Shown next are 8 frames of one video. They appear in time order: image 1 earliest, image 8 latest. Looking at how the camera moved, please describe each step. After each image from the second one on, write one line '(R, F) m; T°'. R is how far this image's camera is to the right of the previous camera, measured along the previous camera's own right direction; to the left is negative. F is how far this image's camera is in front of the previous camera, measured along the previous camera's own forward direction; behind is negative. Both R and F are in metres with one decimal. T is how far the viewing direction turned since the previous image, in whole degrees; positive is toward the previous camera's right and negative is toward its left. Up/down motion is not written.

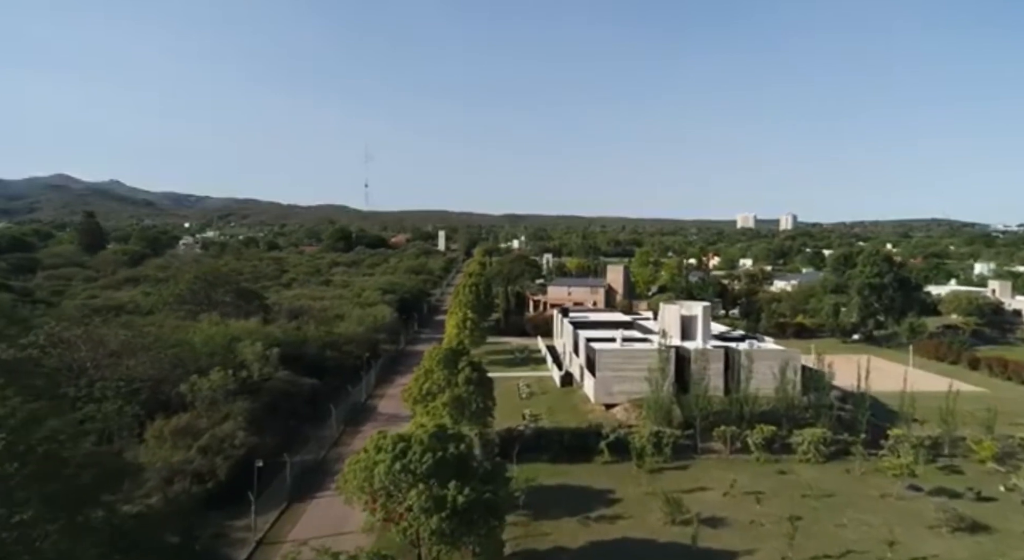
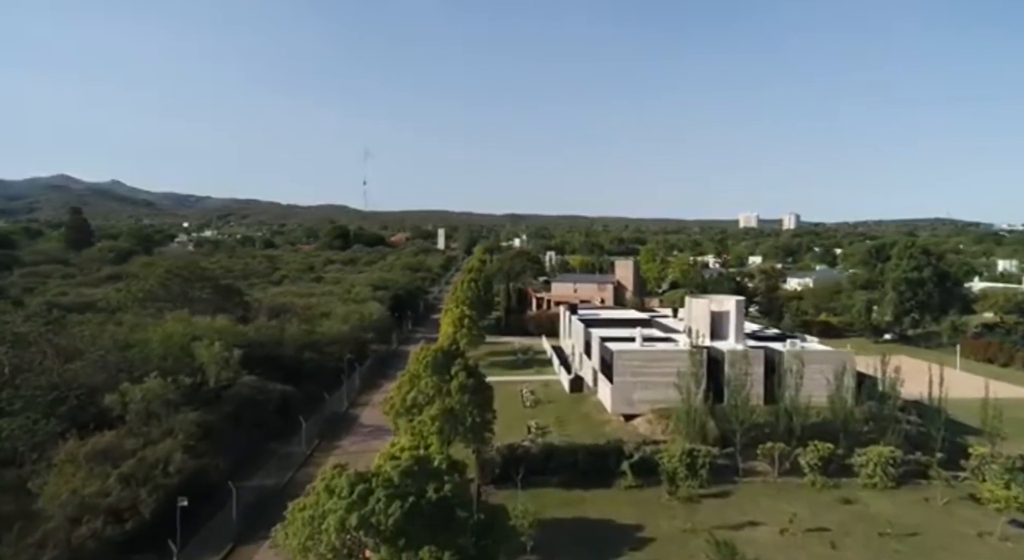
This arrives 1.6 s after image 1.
(-0.1, +4.7) m; 0°
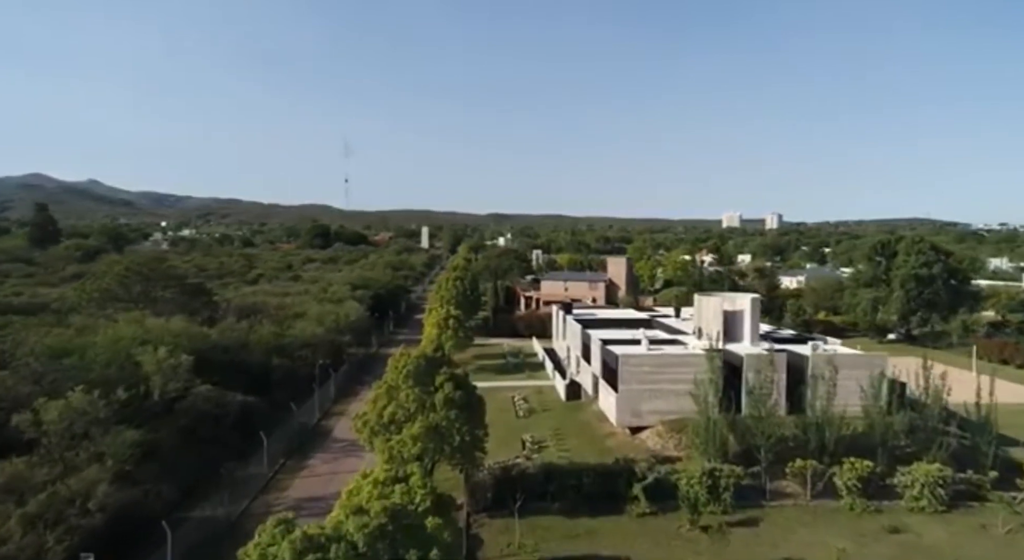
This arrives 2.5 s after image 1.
(-0.3, +3.1) m; +1°
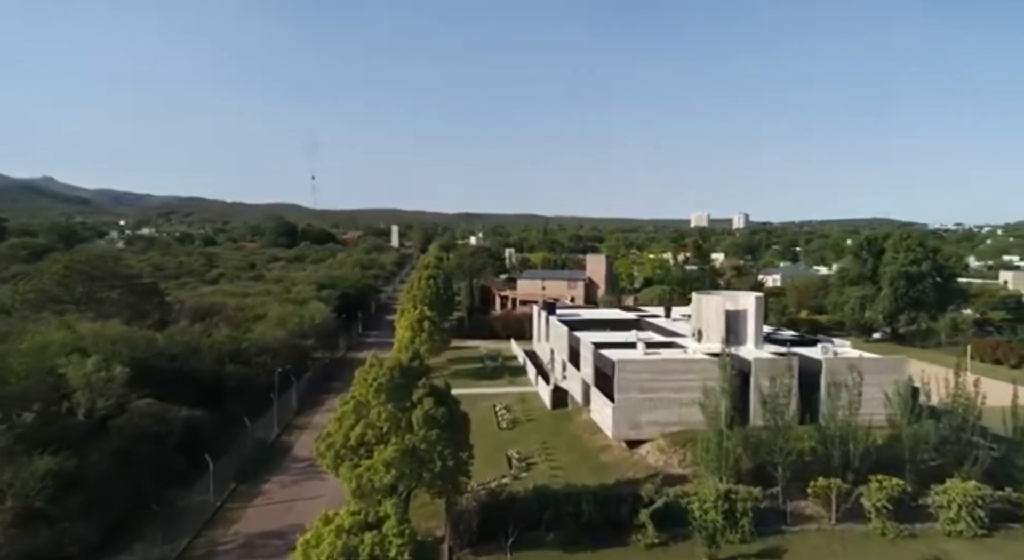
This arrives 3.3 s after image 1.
(-0.4, +2.7) m; +2°
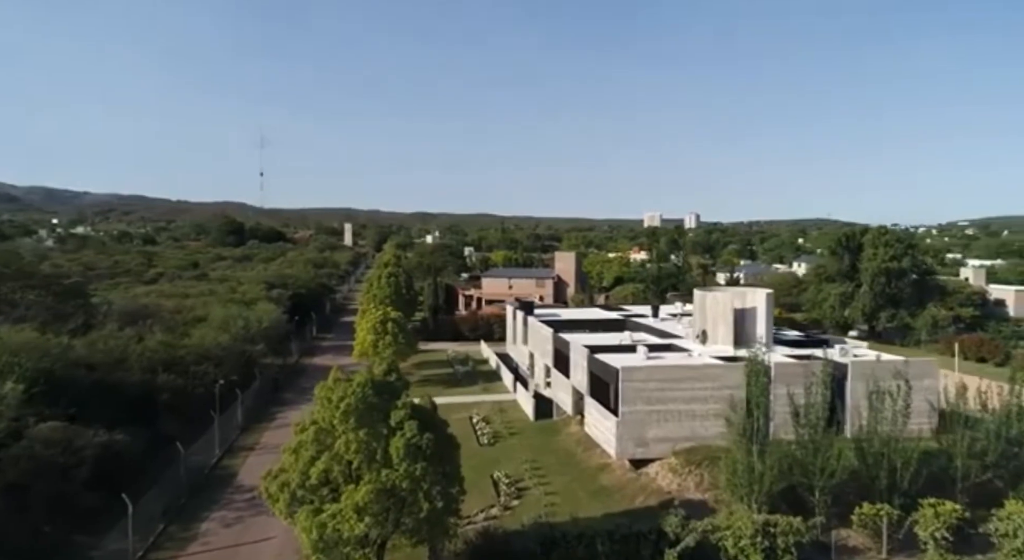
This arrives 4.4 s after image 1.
(-0.8, +3.2) m; +4°
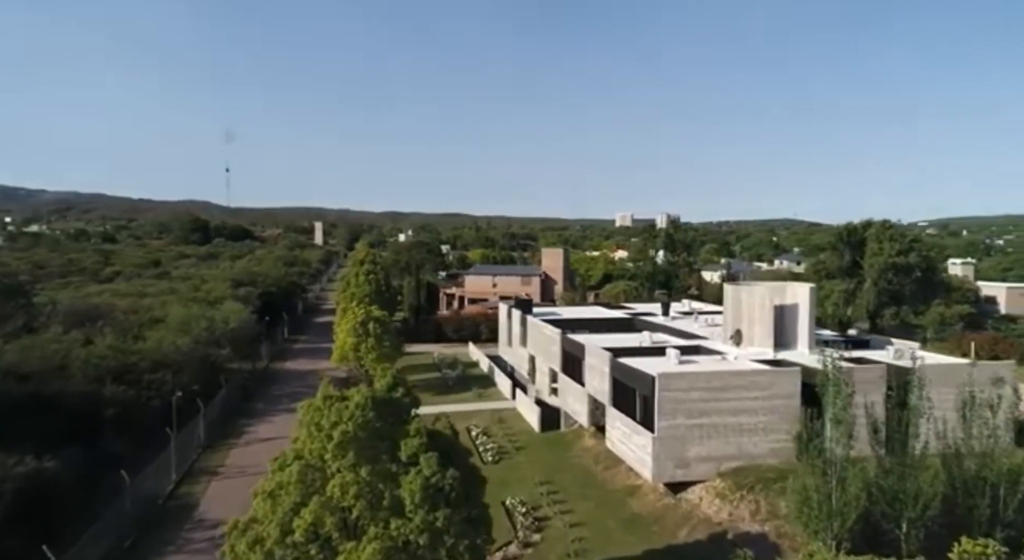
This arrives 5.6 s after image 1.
(-1.0, +3.0) m; +2°
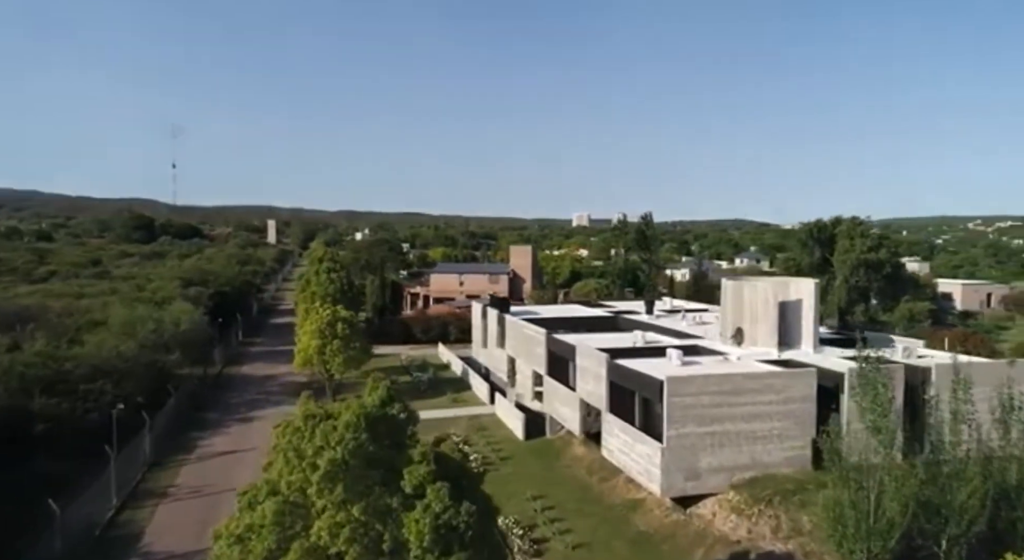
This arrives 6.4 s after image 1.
(-0.7, +1.7) m; +3°
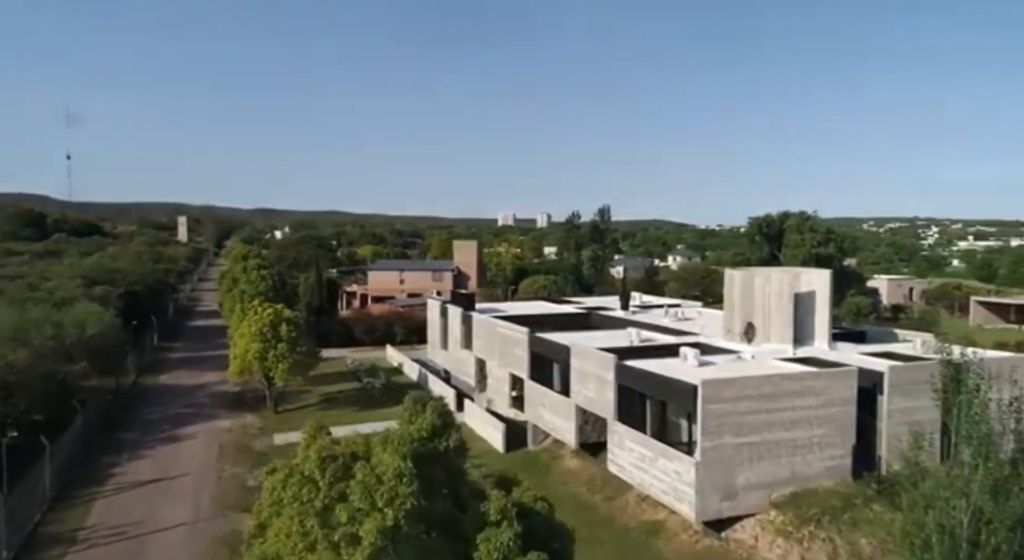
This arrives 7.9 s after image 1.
(-1.4, +2.5) m; +6°
